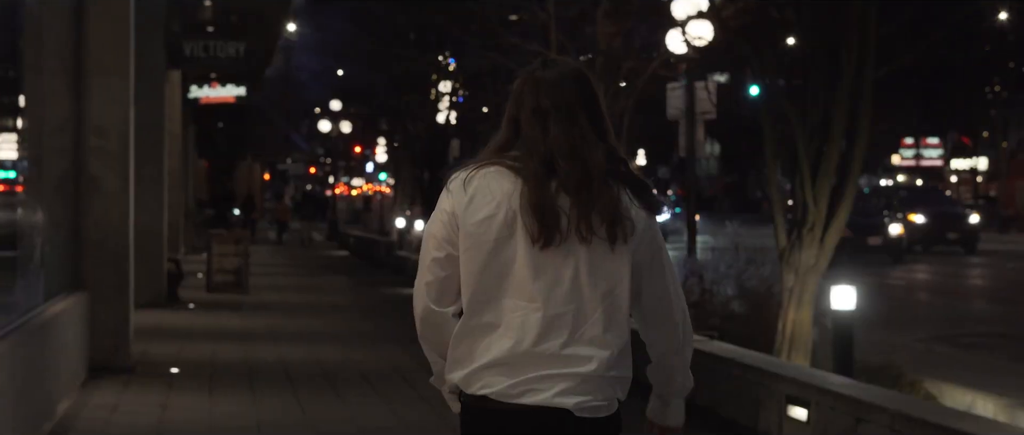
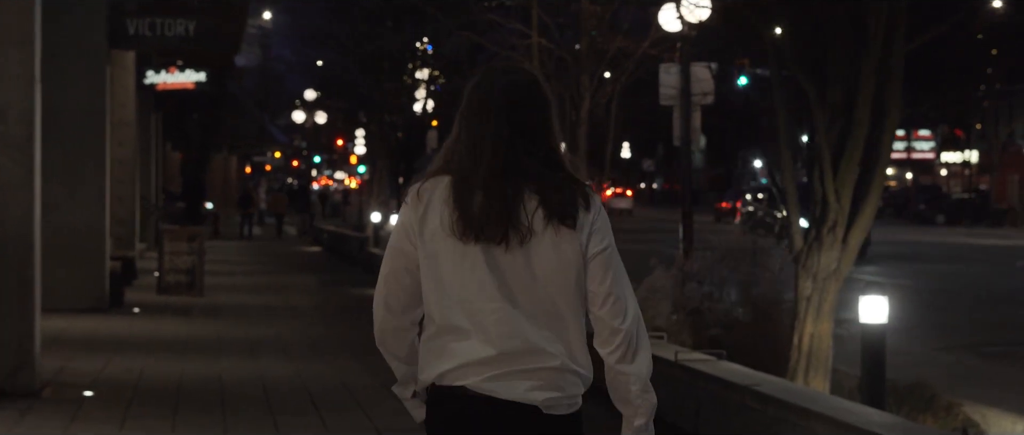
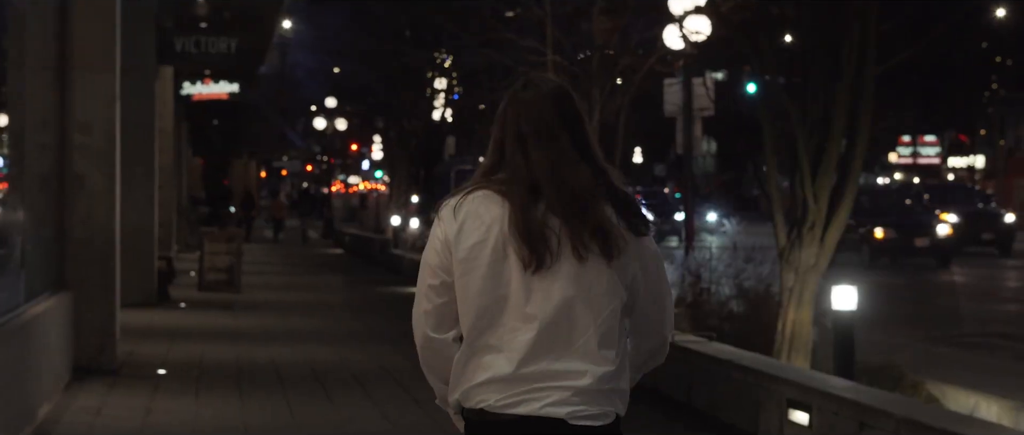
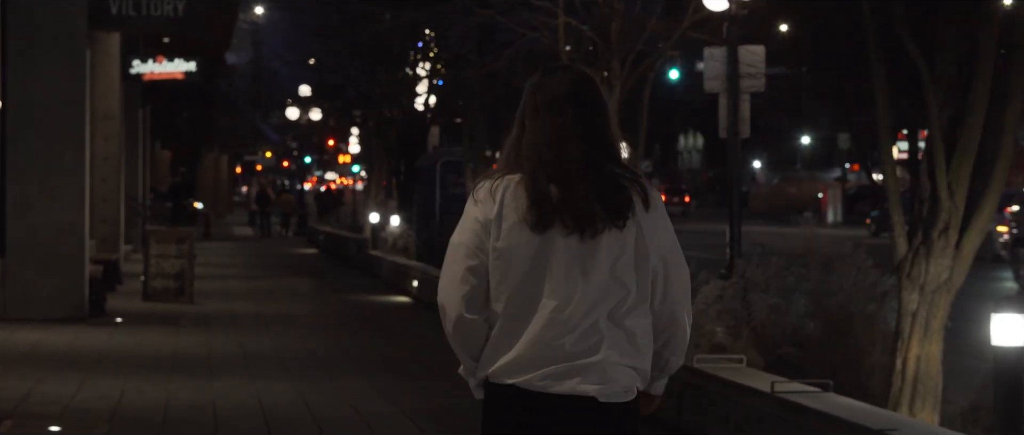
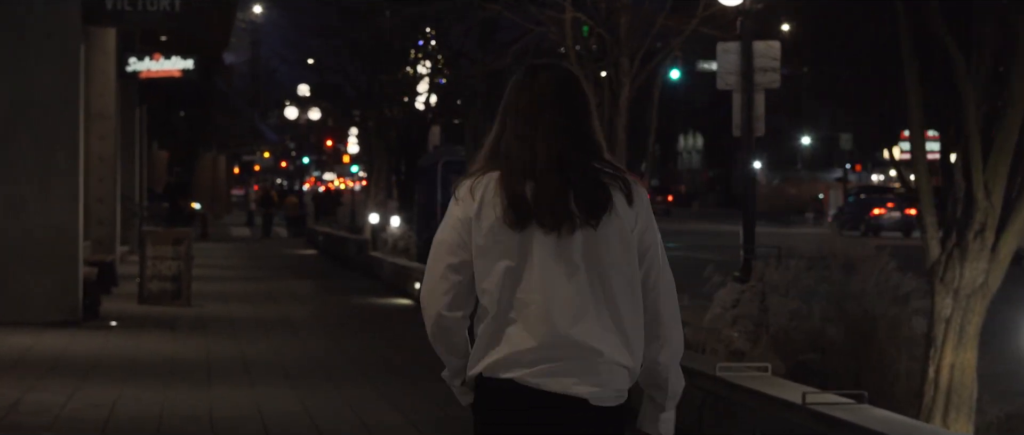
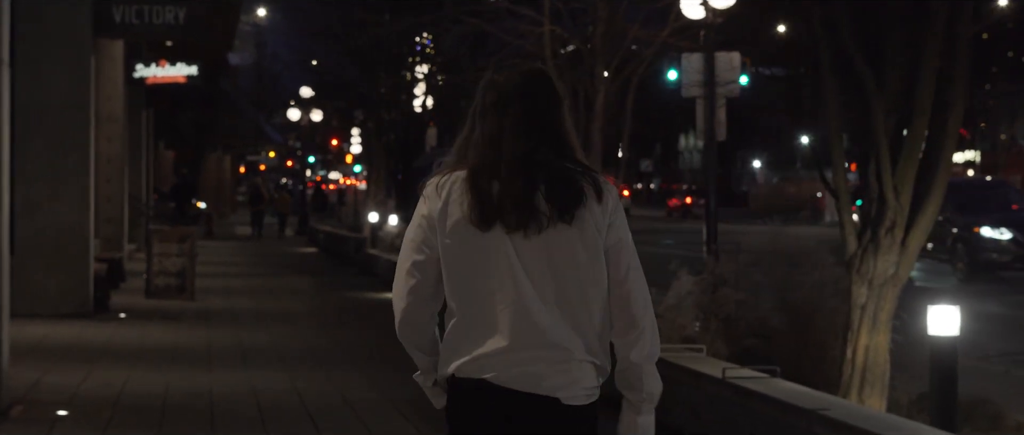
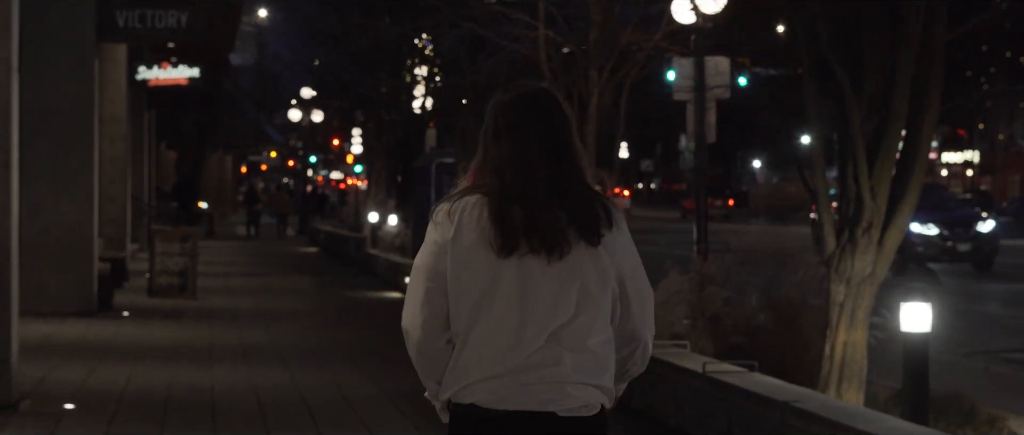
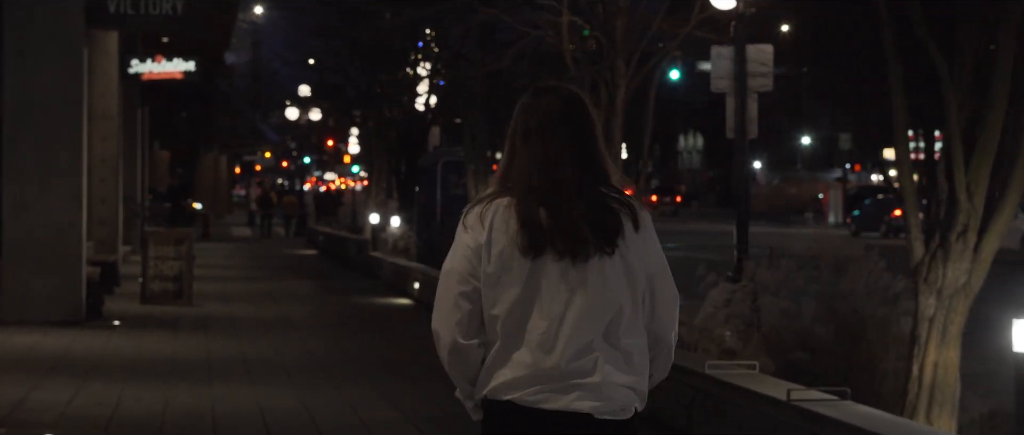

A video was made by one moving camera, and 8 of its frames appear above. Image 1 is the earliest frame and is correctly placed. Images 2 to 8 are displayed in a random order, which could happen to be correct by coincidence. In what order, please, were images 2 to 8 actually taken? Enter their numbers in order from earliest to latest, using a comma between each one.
3, 2, 7, 6, 4, 8, 5
